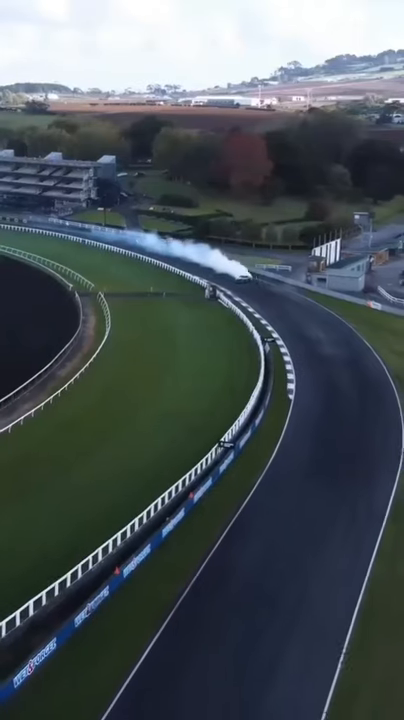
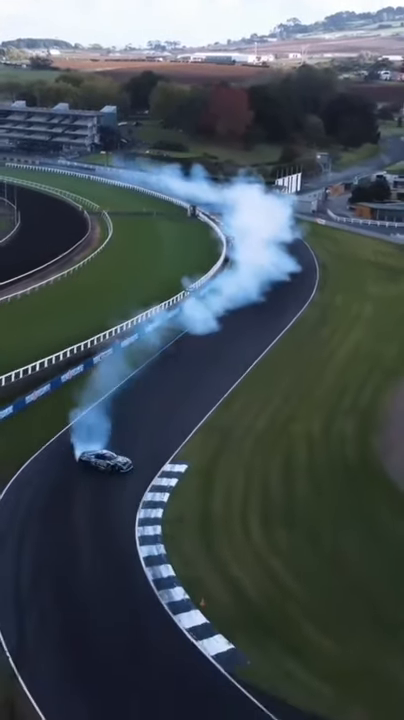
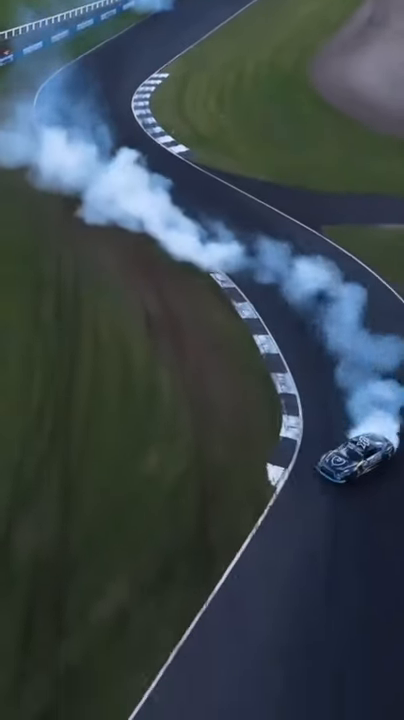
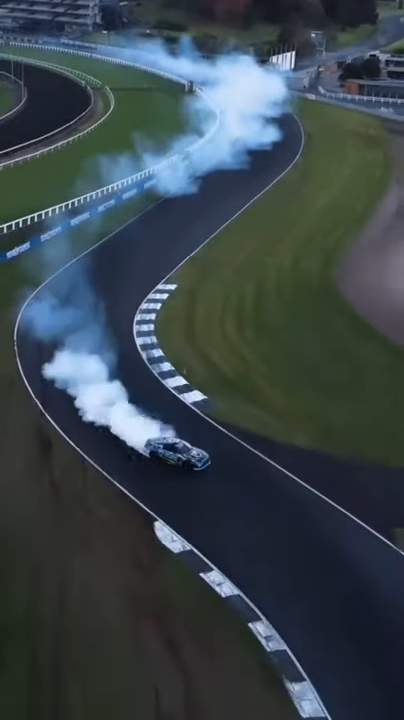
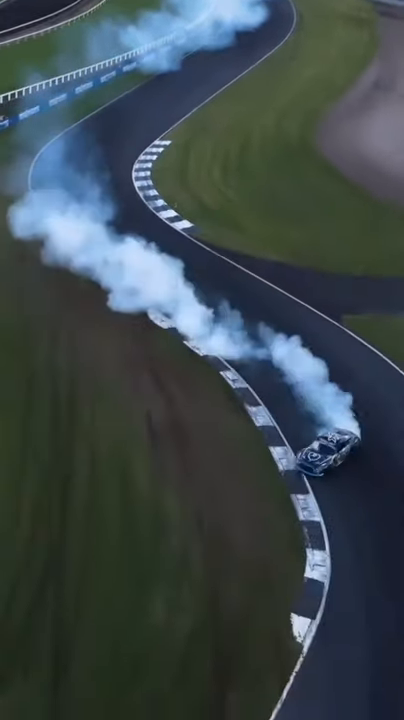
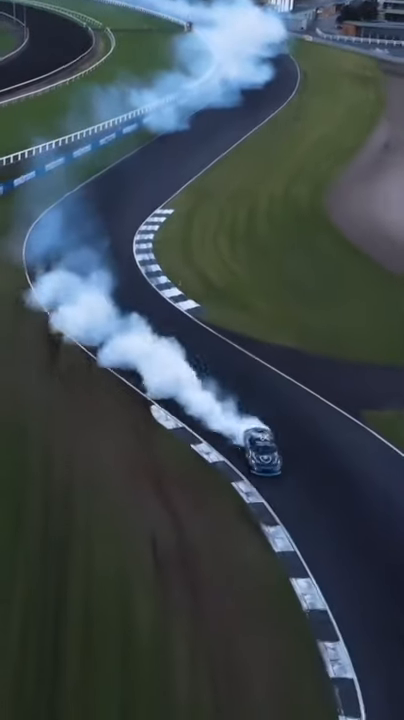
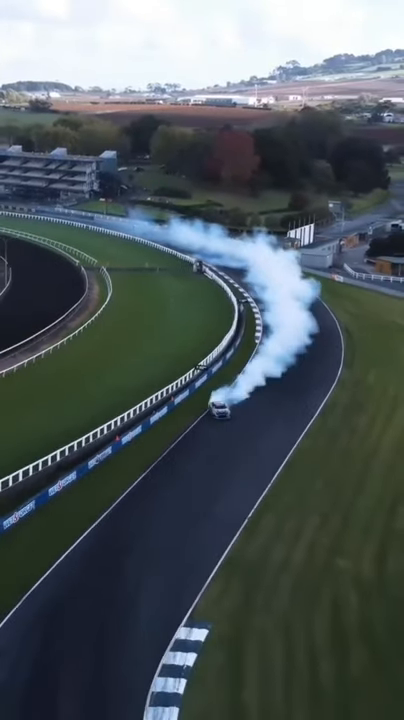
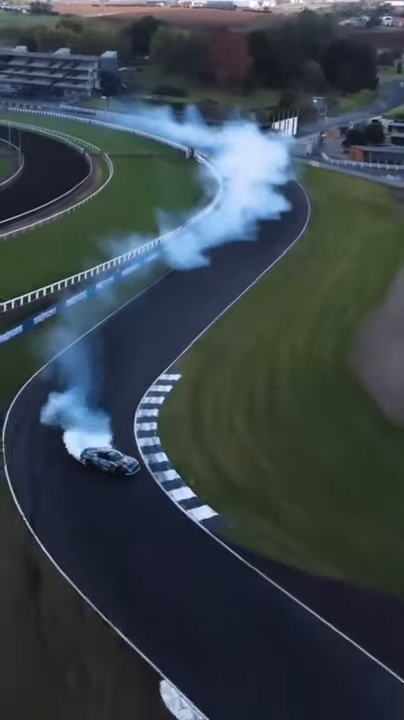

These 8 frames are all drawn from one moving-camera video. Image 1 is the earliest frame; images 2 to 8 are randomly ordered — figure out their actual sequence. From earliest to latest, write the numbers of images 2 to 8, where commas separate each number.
7, 2, 8, 4, 6, 5, 3
